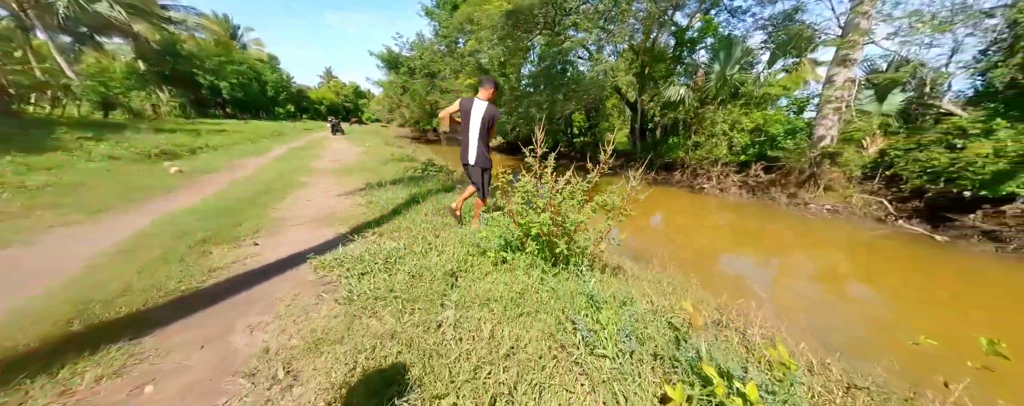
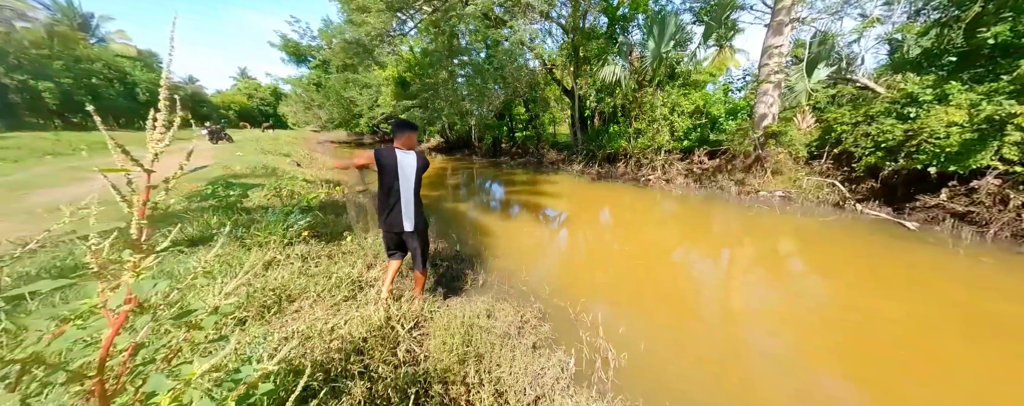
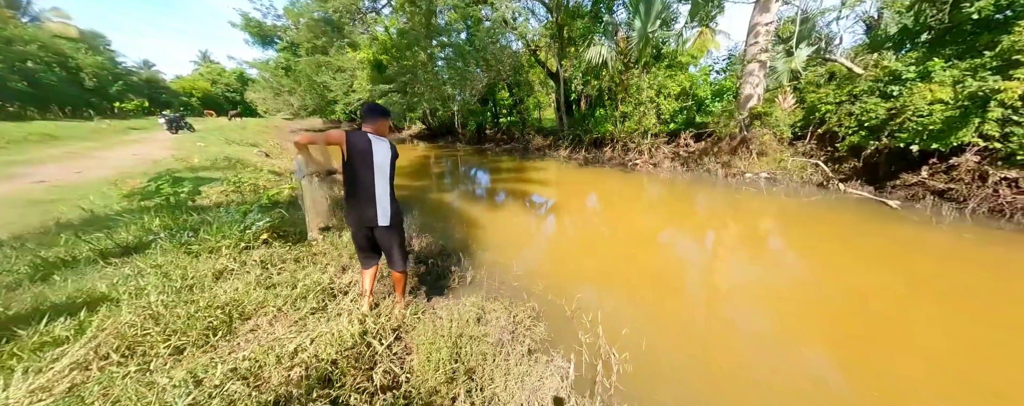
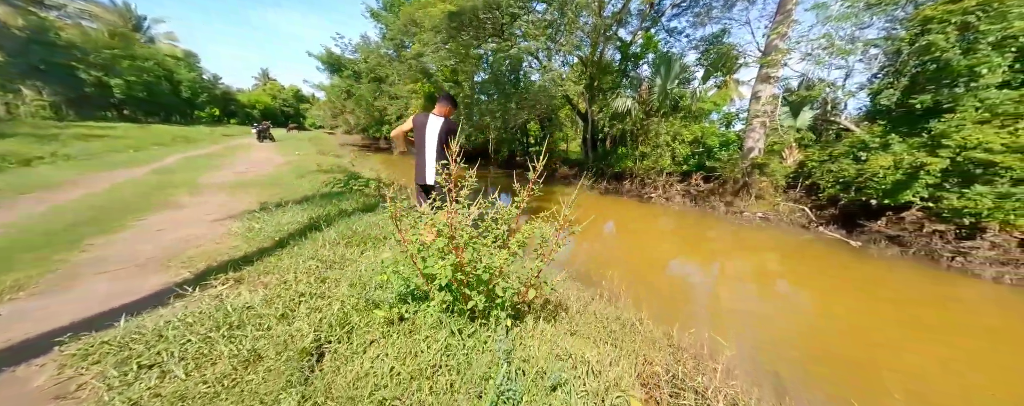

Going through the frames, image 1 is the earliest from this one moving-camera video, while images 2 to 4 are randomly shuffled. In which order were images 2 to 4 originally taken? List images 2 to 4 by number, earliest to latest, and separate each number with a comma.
4, 2, 3
